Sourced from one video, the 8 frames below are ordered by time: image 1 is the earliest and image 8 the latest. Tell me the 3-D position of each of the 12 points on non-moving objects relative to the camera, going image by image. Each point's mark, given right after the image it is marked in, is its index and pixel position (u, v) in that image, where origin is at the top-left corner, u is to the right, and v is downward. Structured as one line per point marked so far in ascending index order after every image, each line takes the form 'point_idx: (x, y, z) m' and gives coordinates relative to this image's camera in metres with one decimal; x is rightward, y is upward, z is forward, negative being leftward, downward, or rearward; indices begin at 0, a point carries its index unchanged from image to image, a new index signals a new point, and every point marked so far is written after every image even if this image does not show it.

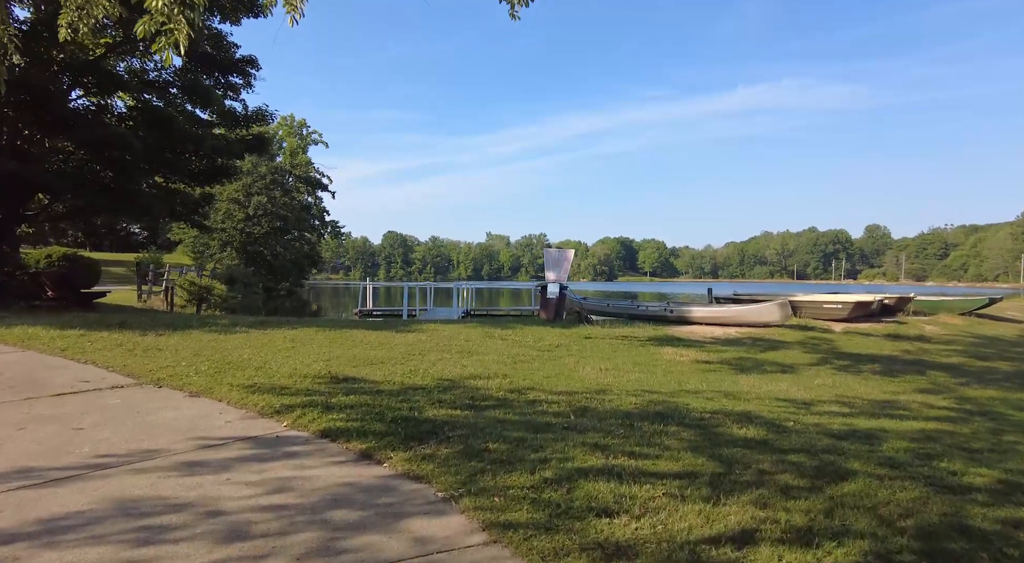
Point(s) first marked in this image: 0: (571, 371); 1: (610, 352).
0: (+0.8, -1.2, +8.4) m
1: (+1.7, -1.2, +10.6) m
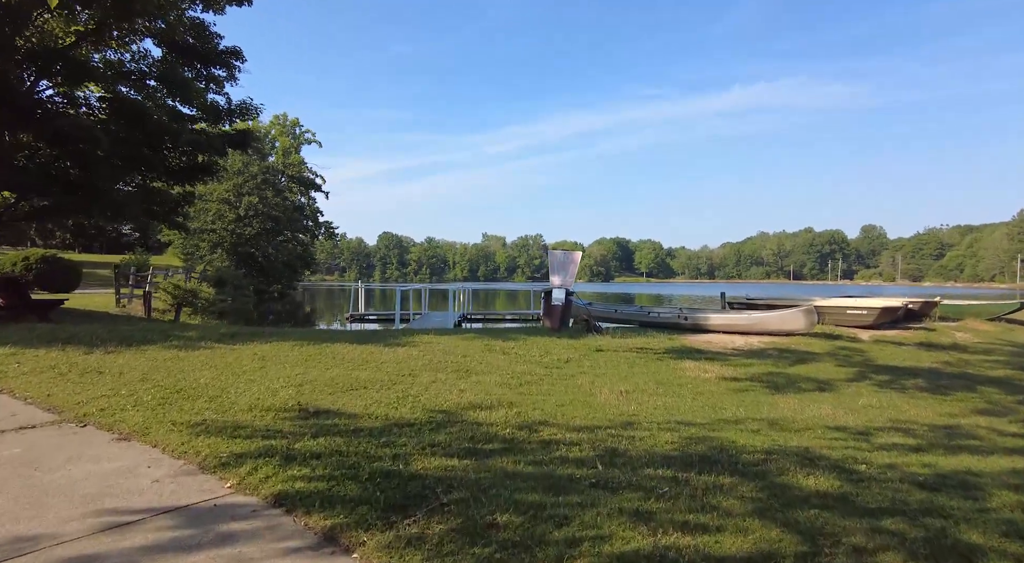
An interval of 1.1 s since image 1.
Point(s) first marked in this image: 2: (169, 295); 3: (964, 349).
0: (+0.9, -1.3, +7.2) m
1: (+1.7, -1.3, +9.3) m
2: (-10.1, -0.4, +18.8) m
3: (+10.4, -1.5, +14.6) m
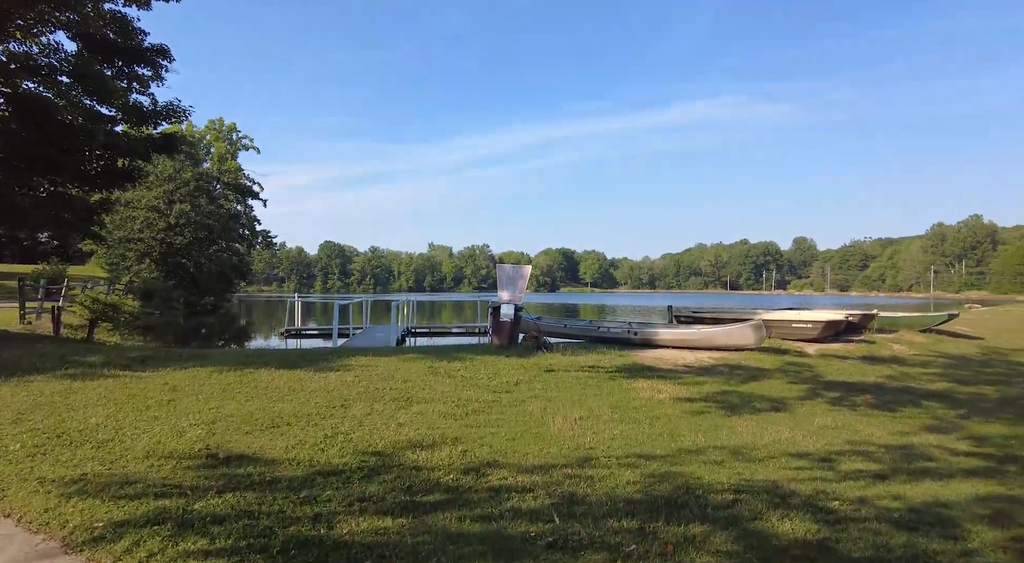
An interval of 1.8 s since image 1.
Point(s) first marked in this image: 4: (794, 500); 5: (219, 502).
0: (+0.3, -1.5, +6.6) m
1: (+1.0, -1.5, +8.8) m
2: (-11.6, -0.8, +17.3) m
3: (+9.1, -1.9, +14.8) m
4: (+2.3, -1.7, +5.1) m
5: (-1.8, -1.4, +4.0) m
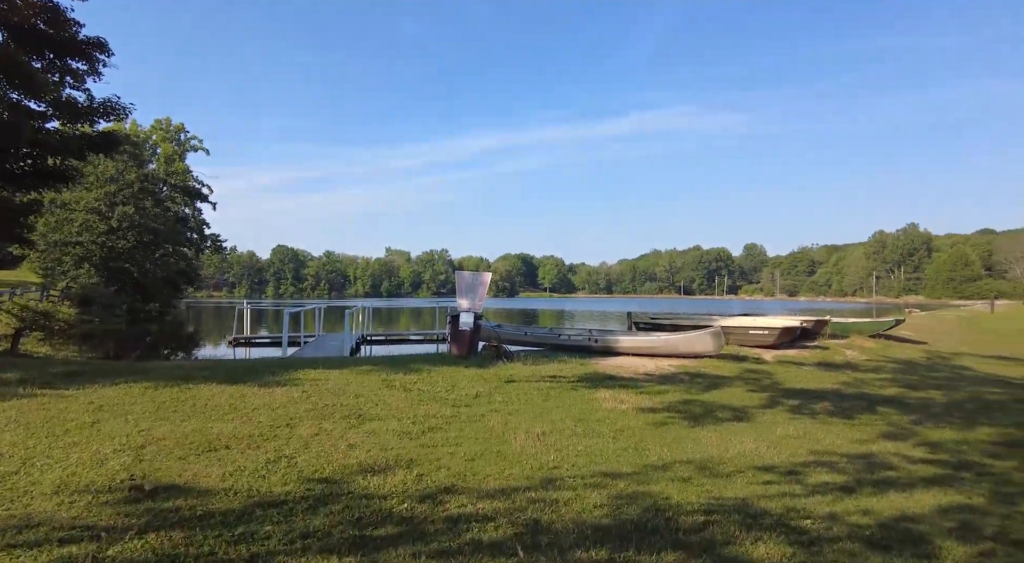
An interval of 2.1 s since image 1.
0: (-0.1, -1.6, +6.3) m
1: (+0.4, -1.6, +8.5) m
2: (-12.7, -1.0, +16.1) m
3: (+8.1, -2.0, +15.1) m
4: (+1.9, -1.8, +4.9) m
5: (-2.1, -1.5, +3.5) m
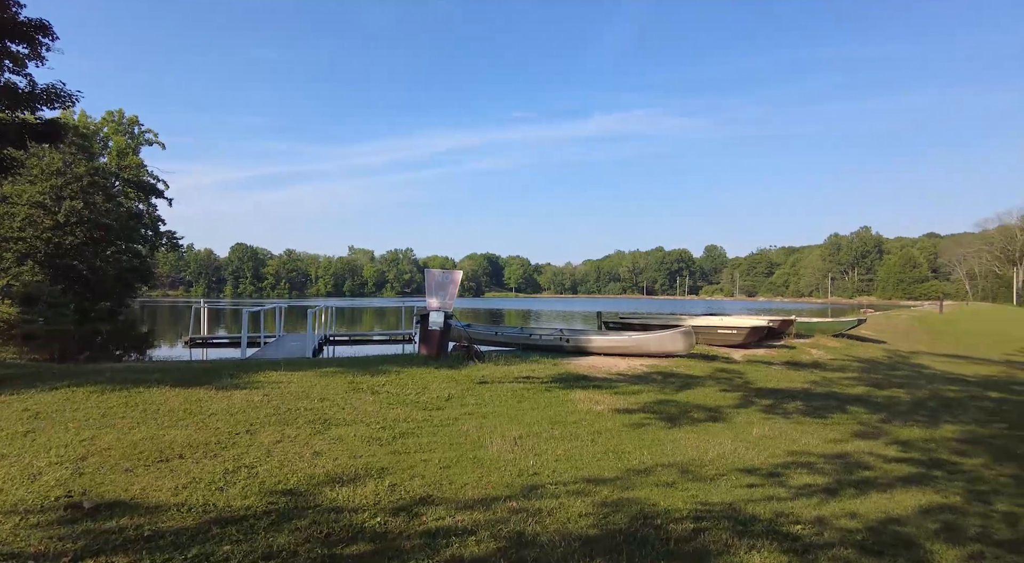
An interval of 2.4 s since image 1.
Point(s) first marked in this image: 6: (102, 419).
0: (-0.3, -1.6, +6.0) m
1: (+0.1, -1.6, +8.3) m
2: (-13.4, -0.9, +15.1) m
3: (+7.4, -2.0, +15.2) m
4: (+1.8, -1.8, +4.7) m
5: (-2.1, -1.4, +3.1) m
6: (-3.8, -1.3, +5.9) m
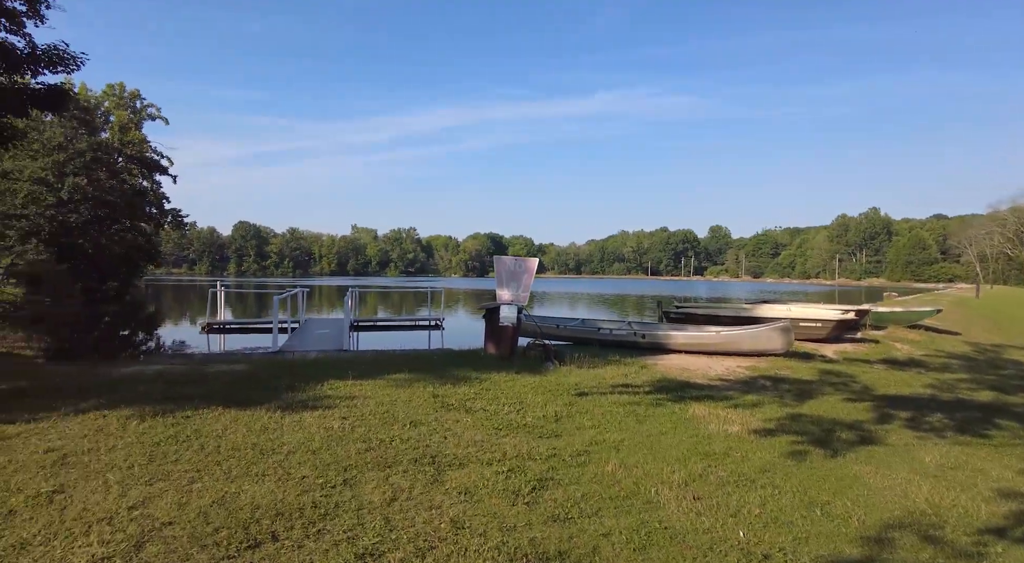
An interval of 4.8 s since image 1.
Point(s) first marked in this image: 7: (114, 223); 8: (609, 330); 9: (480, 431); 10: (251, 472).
0: (+1.0, -1.6, +4.4) m
1: (+1.4, -1.6, +6.7) m
2: (-12.1, -0.5, +13.6) m
3: (+8.8, -1.8, +13.6) m
4: (+3.1, -1.9, +3.1) m
5: (-0.8, -1.5, +1.6) m
6: (-2.5, -1.3, +4.4) m
7: (-11.8, +1.8, +19.3) m
8: (+2.0, -1.0, +13.1) m
9: (-0.3, -1.4, +6.1) m
10: (-1.8, -1.3, +4.4) m
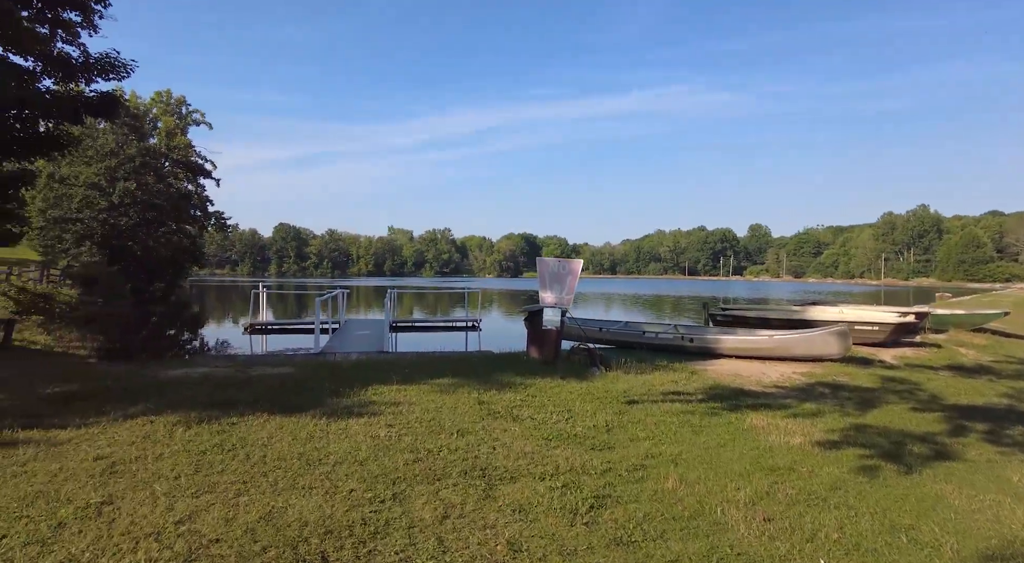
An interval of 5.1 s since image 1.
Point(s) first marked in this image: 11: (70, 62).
0: (+1.4, -1.6, +4.1) m
1: (+1.9, -1.6, +6.3) m
2: (-11.2, -0.6, +13.9) m
3: (+9.6, -1.8, +12.9) m
4: (+3.4, -1.9, +2.7) m
5: (-0.6, -1.5, +1.3) m
6: (-2.1, -1.3, +4.2) m
7: (-10.6, +1.7, +19.6) m
8: (+2.8, -1.0, +12.7) m
9: (+0.2, -1.4, +5.8) m
10: (-1.4, -1.4, +4.3) m
11: (-8.5, +4.3, +12.3) m
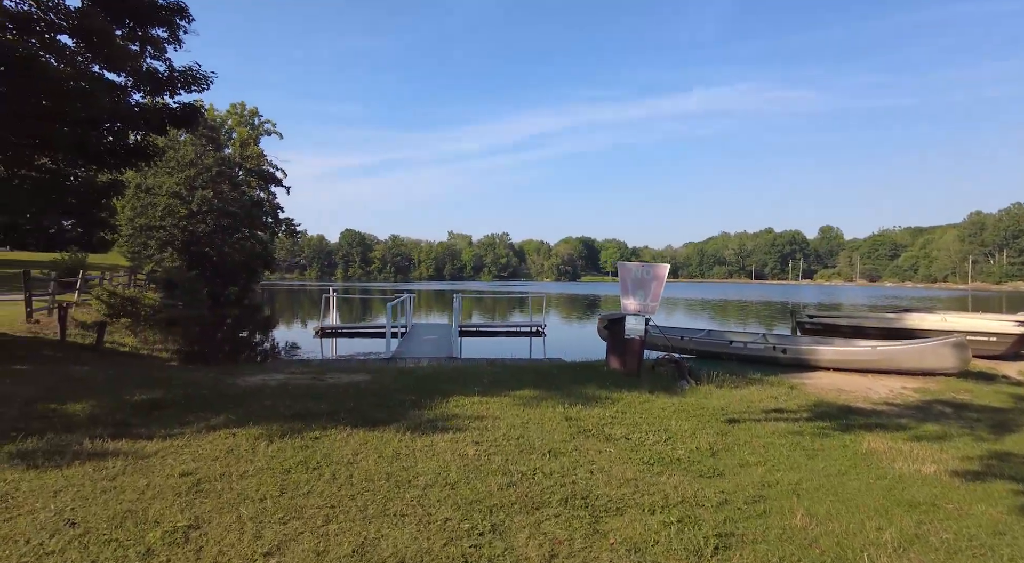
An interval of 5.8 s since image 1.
0: (+2.0, -1.7, +3.5) m
1: (+2.8, -1.7, +5.7) m
2: (-9.5, -0.7, +14.4) m
3: (+11.1, -1.9, +11.4) m
4: (+3.9, -1.9, +1.9) m
5: (-0.2, -1.6, +0.9) m
6: (-1.4, -1.4, +3.9) m
7: (-8.5, +1.6, +20.1) m
8: (+4.3, -1.1, +11.9) m
9: (+1.0, -1.5, +5.3) m
10: (-0.8, -1.4, +3.9) m
11: (-7.1, +4.2, +12.6) m
